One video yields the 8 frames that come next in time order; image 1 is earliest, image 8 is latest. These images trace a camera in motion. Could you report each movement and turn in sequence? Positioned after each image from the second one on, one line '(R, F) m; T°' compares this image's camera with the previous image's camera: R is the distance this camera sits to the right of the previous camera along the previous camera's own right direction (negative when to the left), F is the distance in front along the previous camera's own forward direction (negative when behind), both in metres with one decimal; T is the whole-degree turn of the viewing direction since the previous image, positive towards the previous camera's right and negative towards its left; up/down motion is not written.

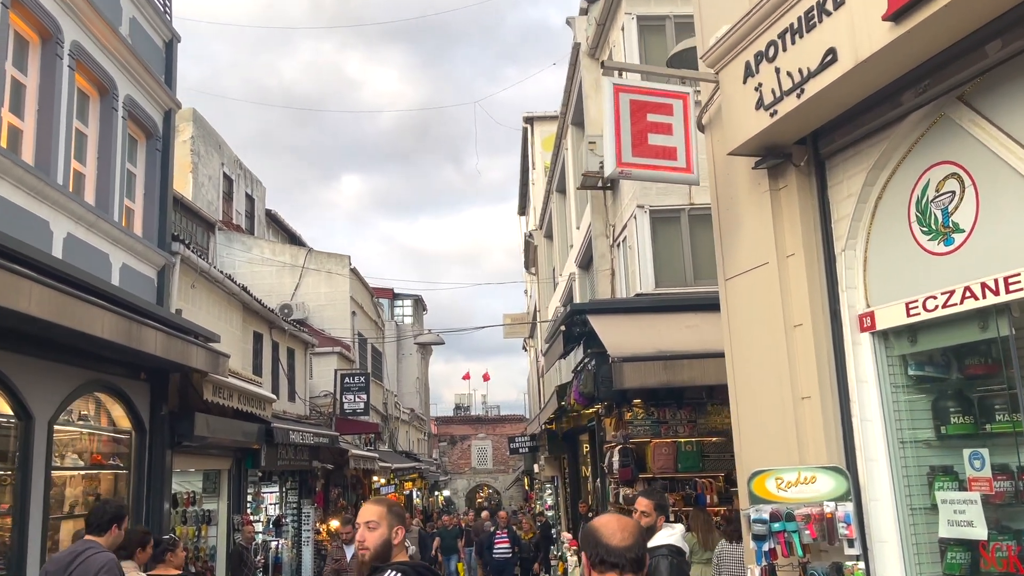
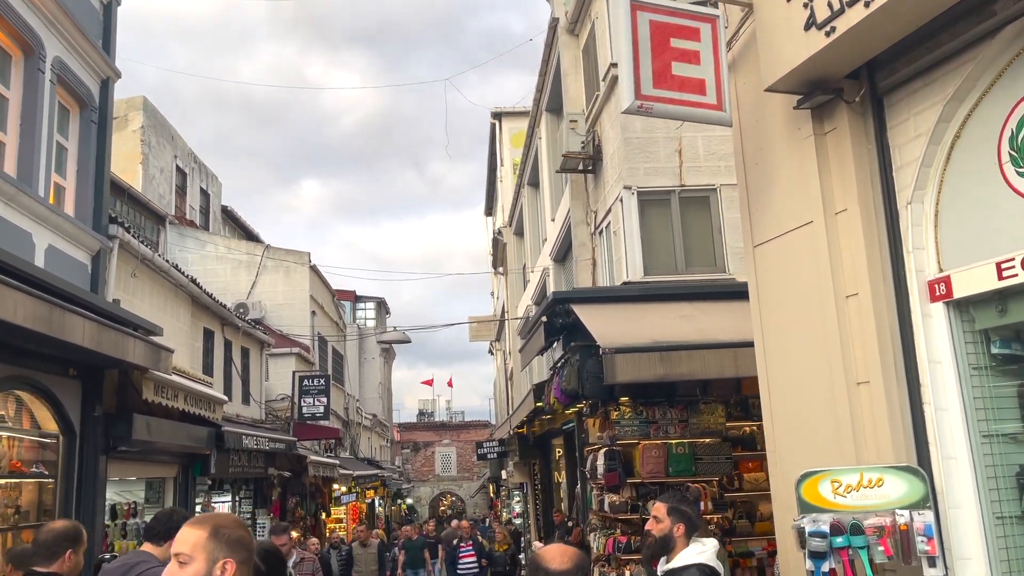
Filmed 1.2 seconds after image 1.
(-0.1, +0.8) m; +3°
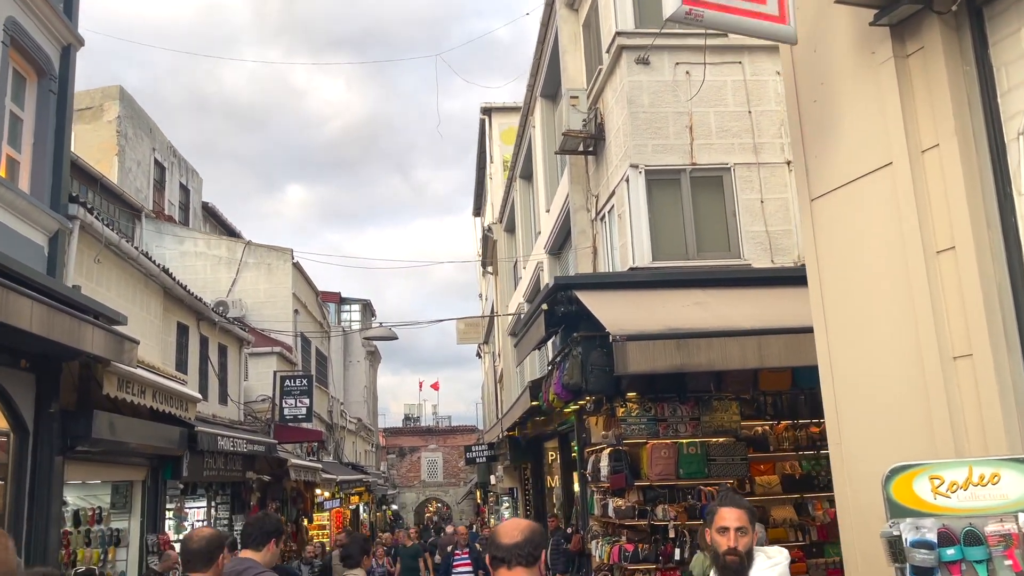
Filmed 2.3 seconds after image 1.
(-0.1, +0.7) m; +1°
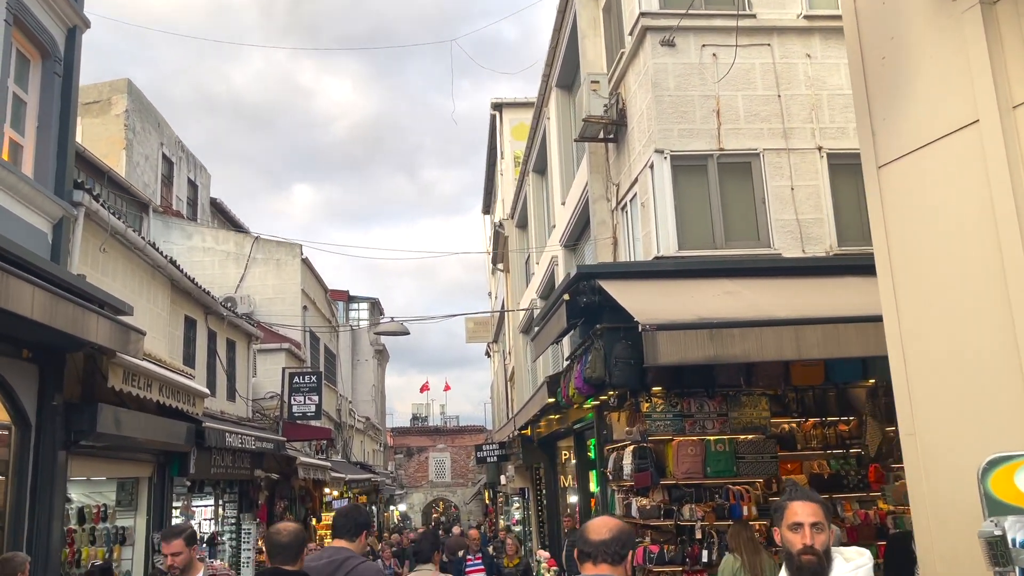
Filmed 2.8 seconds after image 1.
(-0.1, +0.3) m; 0°
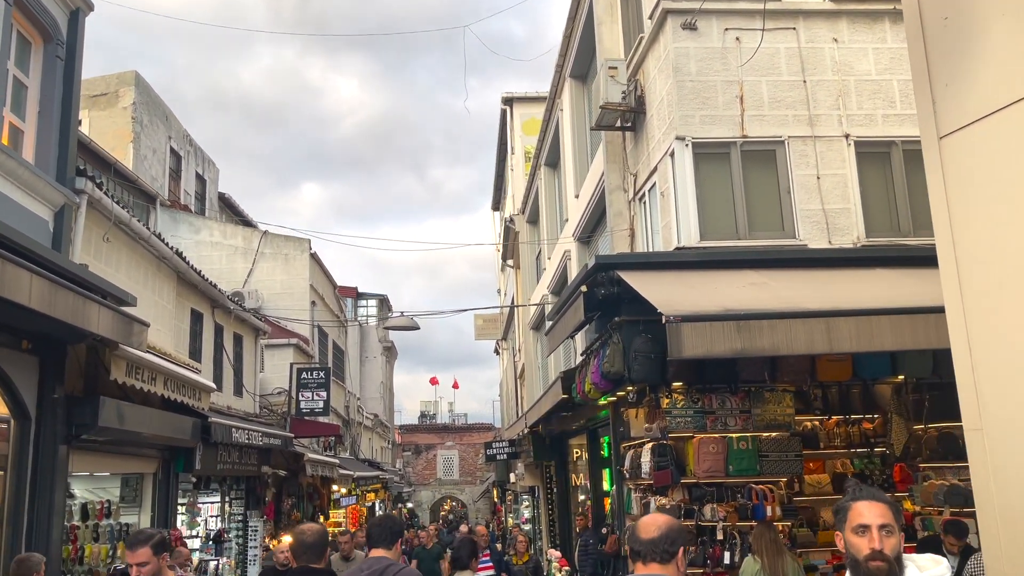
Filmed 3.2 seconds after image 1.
(-0.1, +0.3) m; -1°
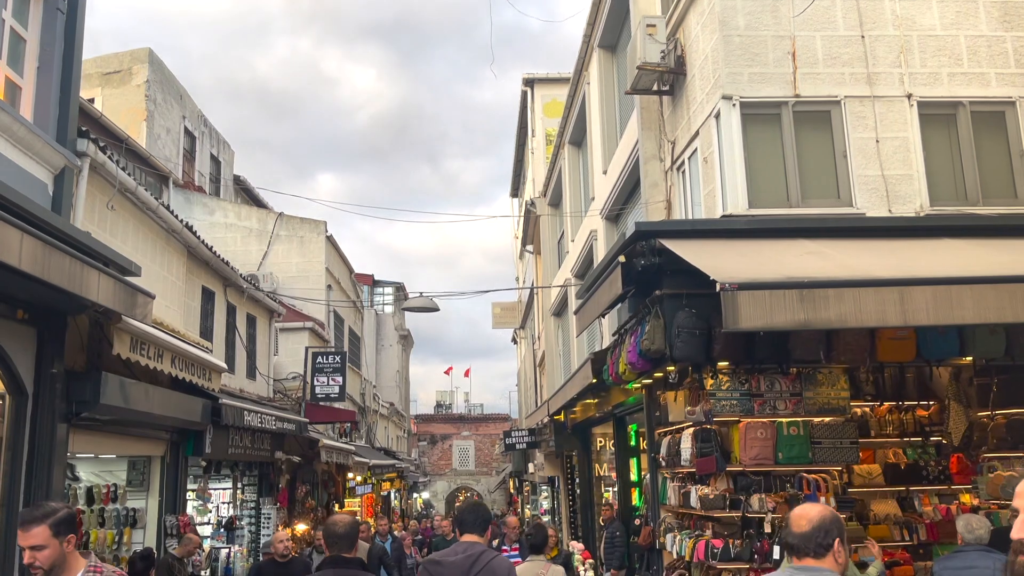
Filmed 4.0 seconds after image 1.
(-0.1, +0.6) m; -1°
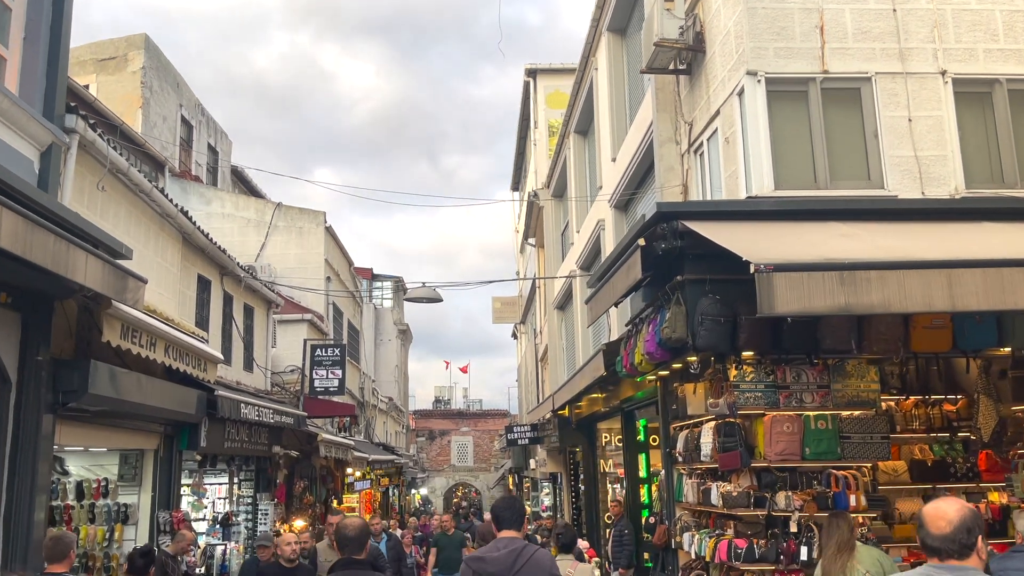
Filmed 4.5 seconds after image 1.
(-0.1, +0.4) m; 0°
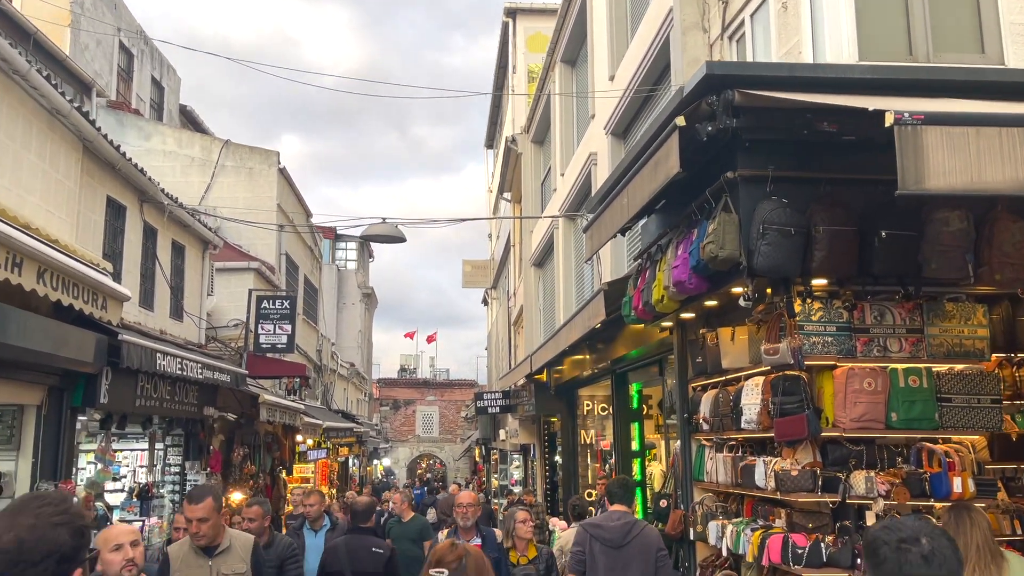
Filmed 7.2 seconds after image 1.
(-0.1, +1.8) m; +2°
